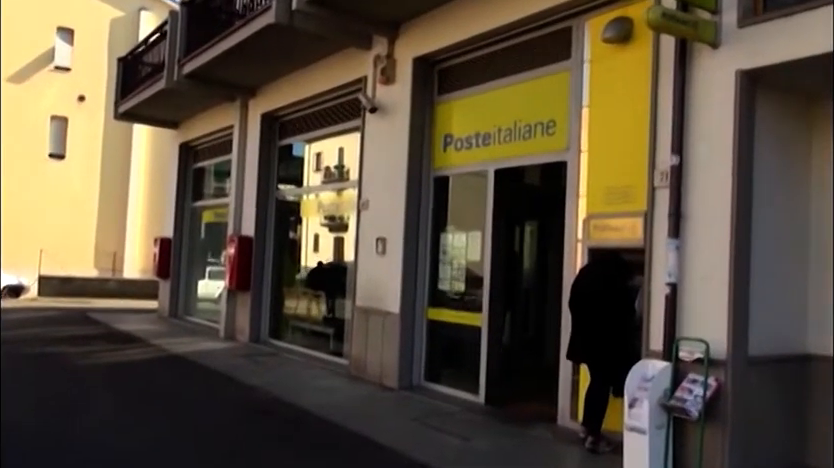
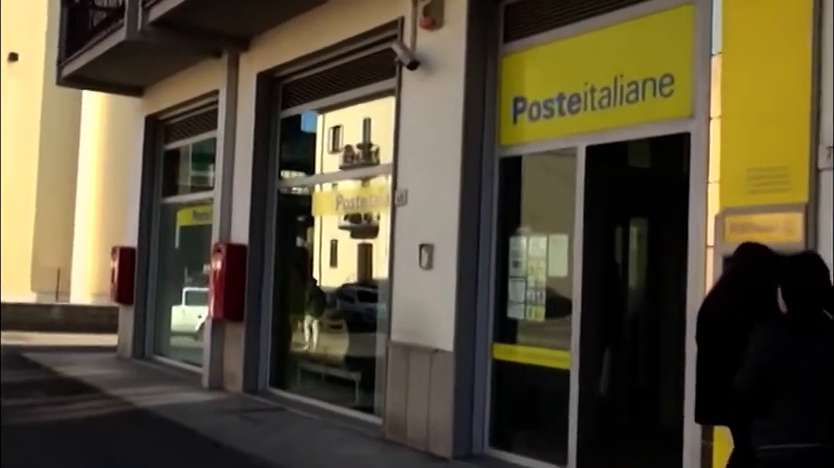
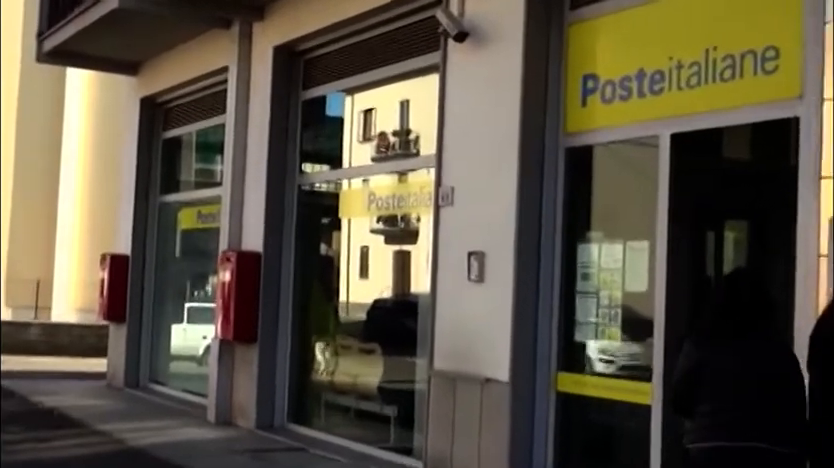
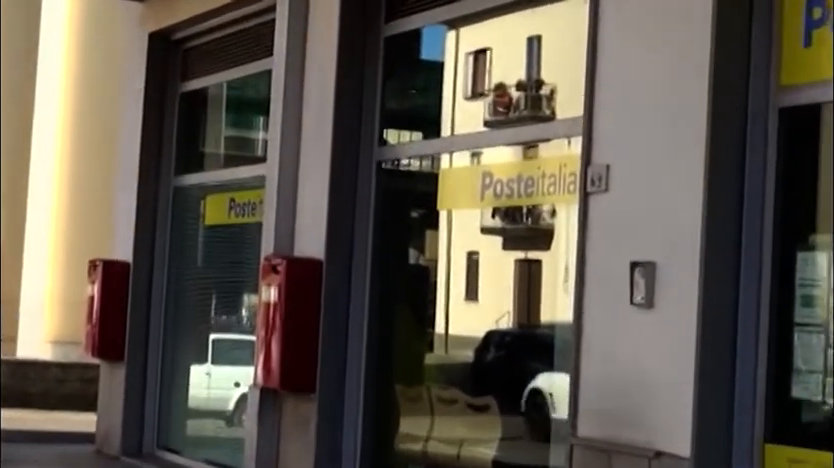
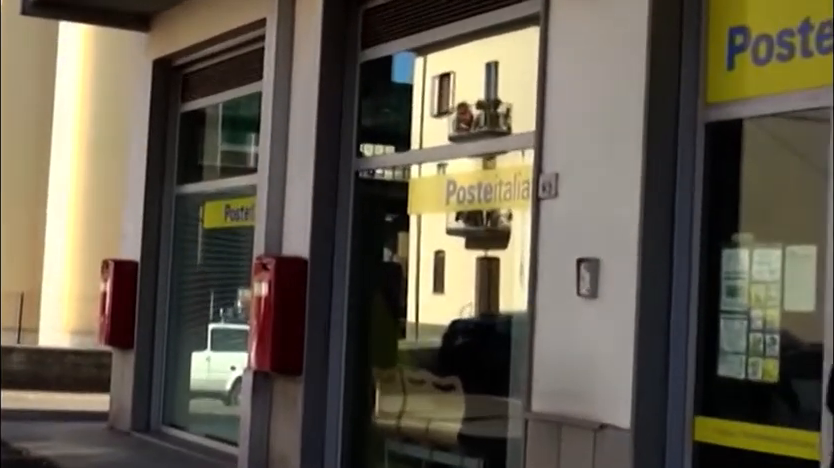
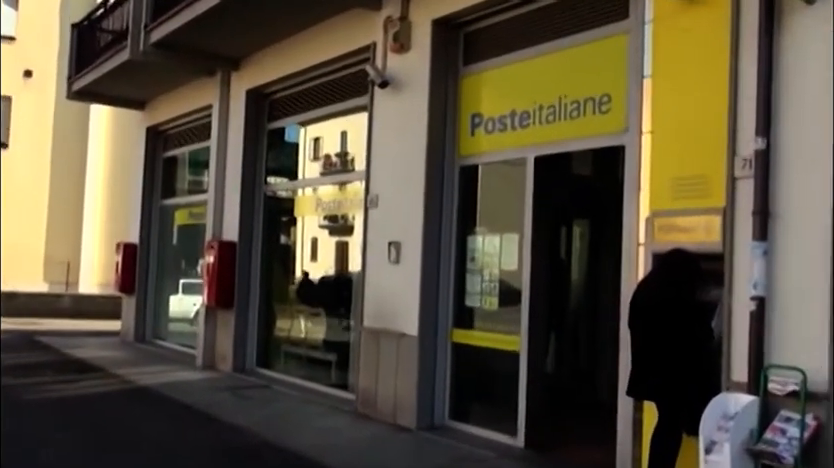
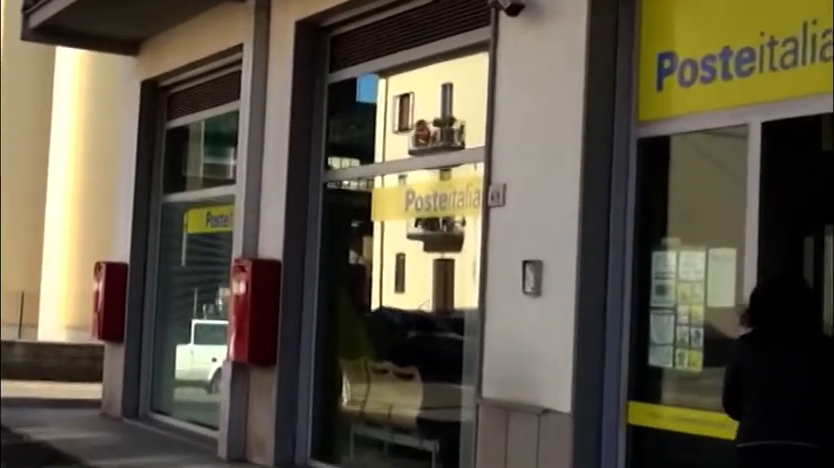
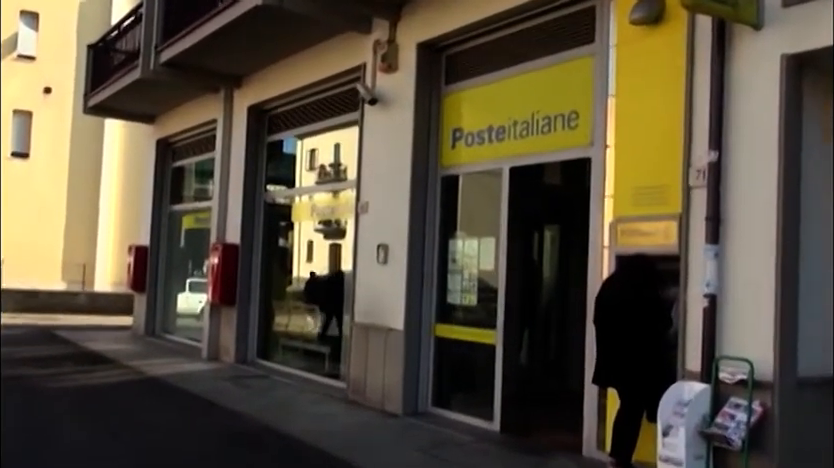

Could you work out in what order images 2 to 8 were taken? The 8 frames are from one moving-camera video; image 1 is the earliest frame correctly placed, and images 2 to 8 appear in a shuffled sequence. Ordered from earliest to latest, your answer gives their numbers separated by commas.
8, 6, 2, 3, 7, 5, 4
